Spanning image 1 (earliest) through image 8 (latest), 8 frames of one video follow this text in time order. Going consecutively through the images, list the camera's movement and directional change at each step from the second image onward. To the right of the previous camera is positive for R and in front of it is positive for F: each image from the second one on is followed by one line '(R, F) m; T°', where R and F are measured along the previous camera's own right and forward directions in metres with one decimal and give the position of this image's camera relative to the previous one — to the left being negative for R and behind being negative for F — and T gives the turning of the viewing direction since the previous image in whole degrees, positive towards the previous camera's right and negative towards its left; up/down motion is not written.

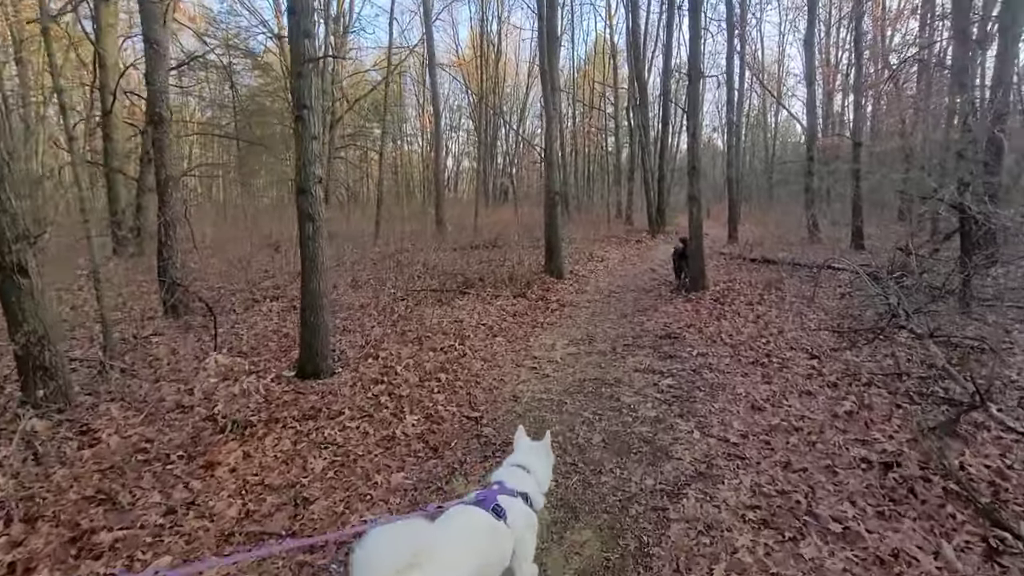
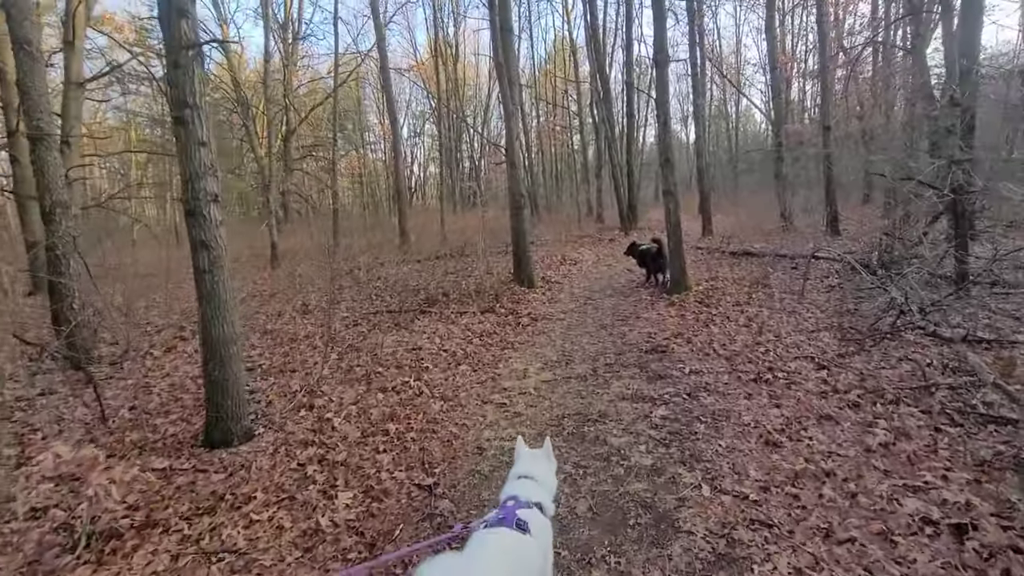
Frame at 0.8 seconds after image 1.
(+0.2, +1.1) m; +3°
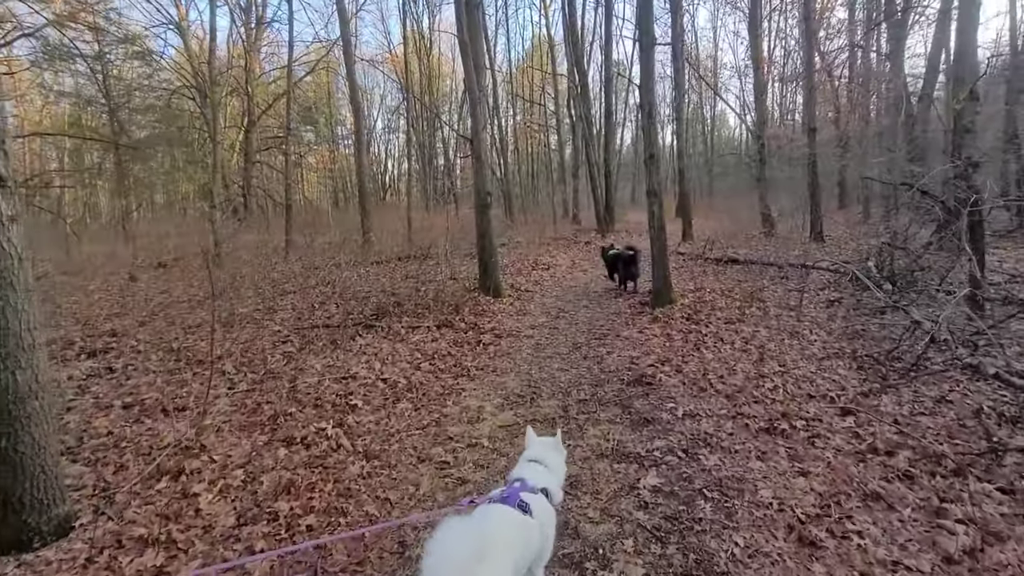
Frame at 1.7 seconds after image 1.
(+0.3, +1.4) m; +3°
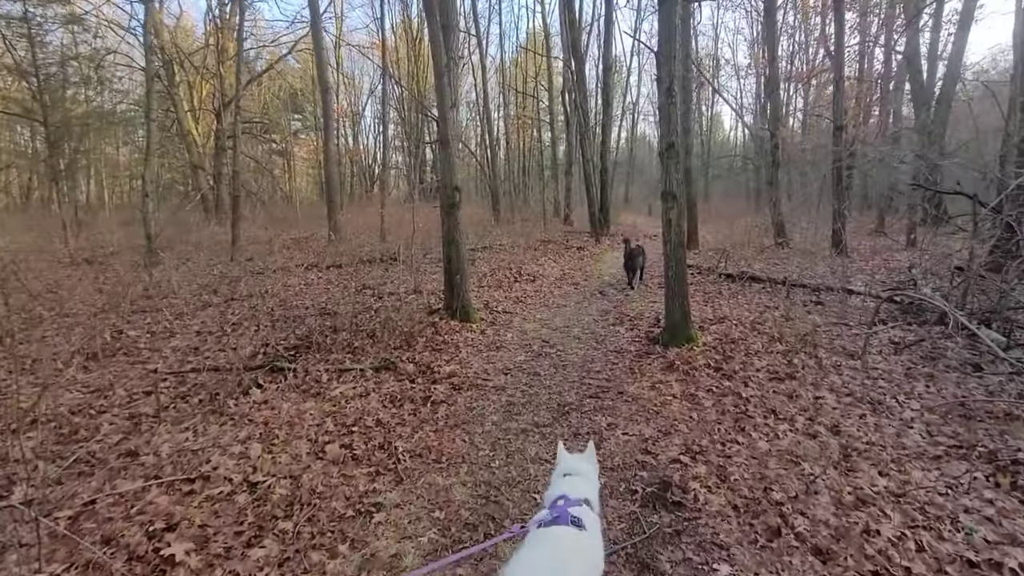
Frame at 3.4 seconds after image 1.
(+0.3, +2.4) m; +1°
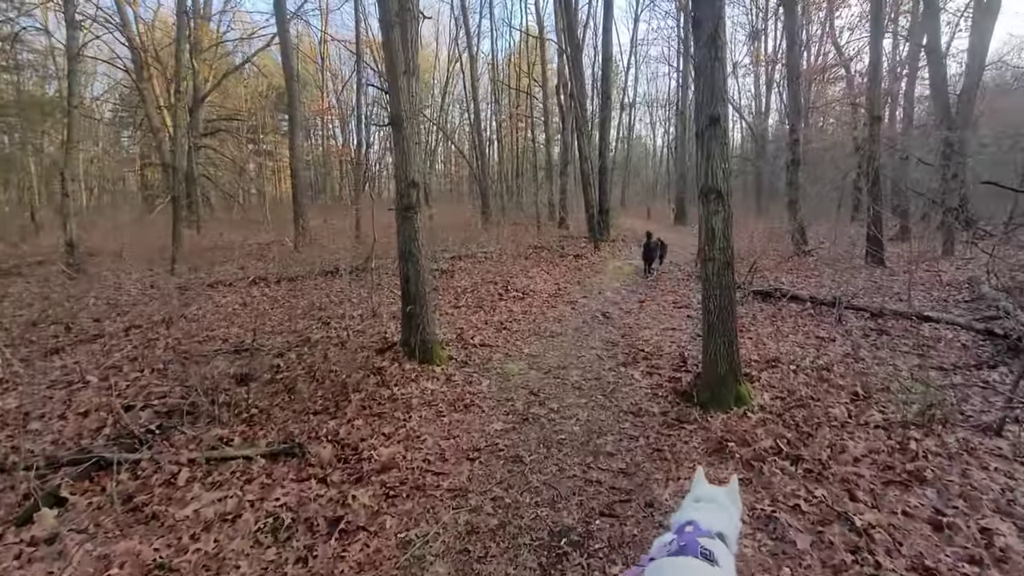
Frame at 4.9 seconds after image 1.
(+0.2, +2.3) m; +1°
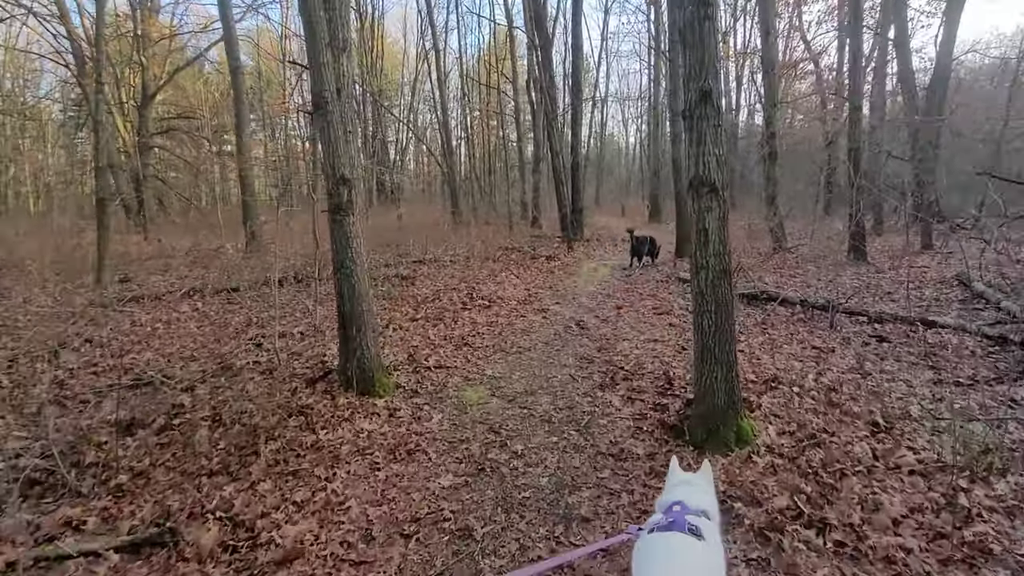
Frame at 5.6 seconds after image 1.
(+0.2, +1.0) m; +3°
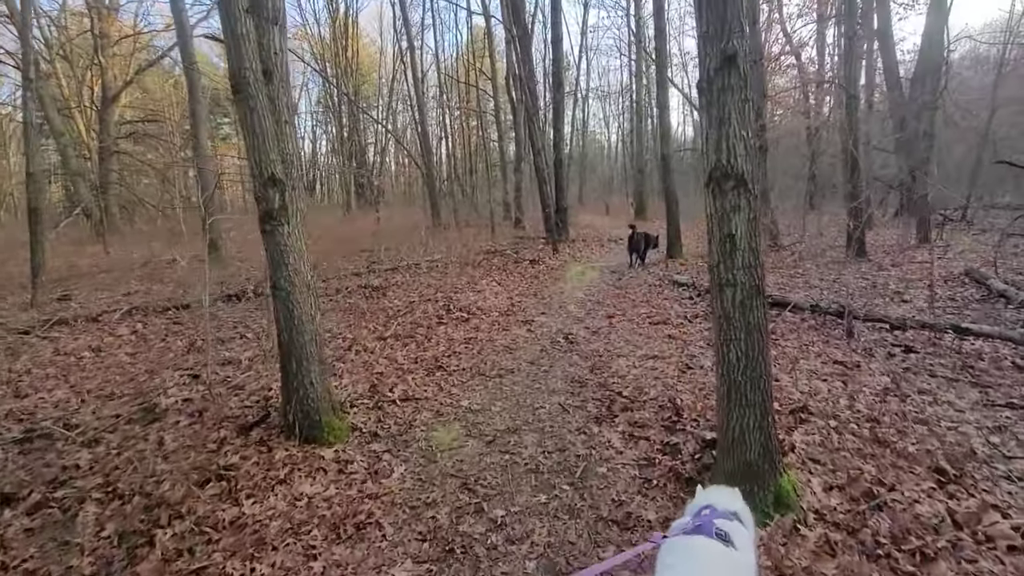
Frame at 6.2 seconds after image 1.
(+0.1, +1.0) m; +2°
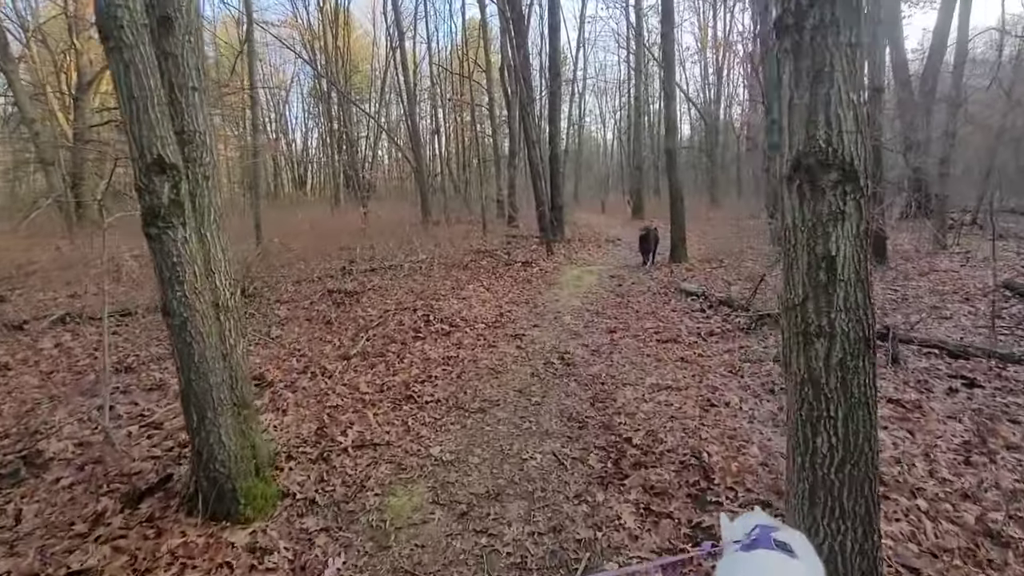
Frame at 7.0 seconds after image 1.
(+0.1, +1.2) m; +1°
